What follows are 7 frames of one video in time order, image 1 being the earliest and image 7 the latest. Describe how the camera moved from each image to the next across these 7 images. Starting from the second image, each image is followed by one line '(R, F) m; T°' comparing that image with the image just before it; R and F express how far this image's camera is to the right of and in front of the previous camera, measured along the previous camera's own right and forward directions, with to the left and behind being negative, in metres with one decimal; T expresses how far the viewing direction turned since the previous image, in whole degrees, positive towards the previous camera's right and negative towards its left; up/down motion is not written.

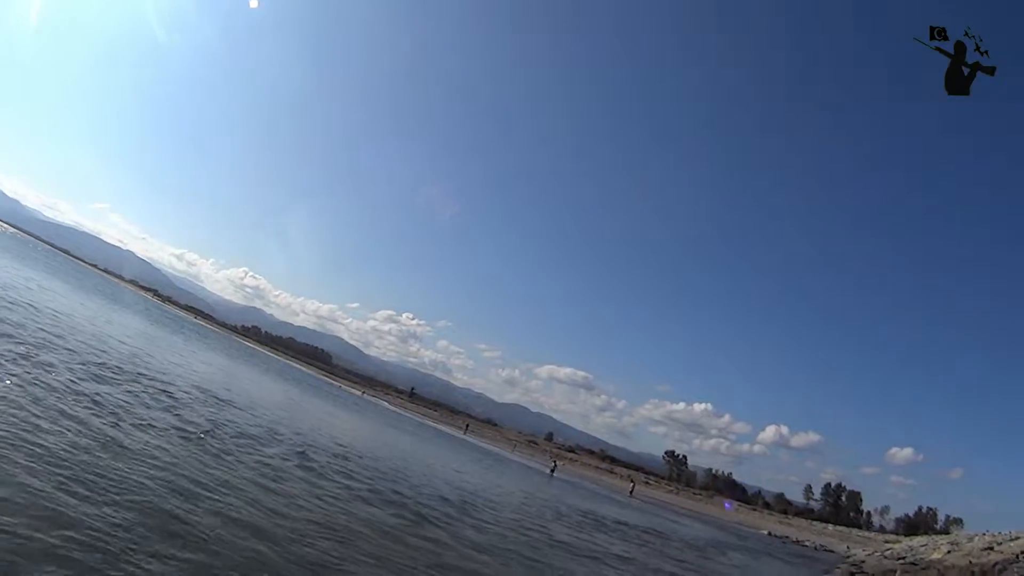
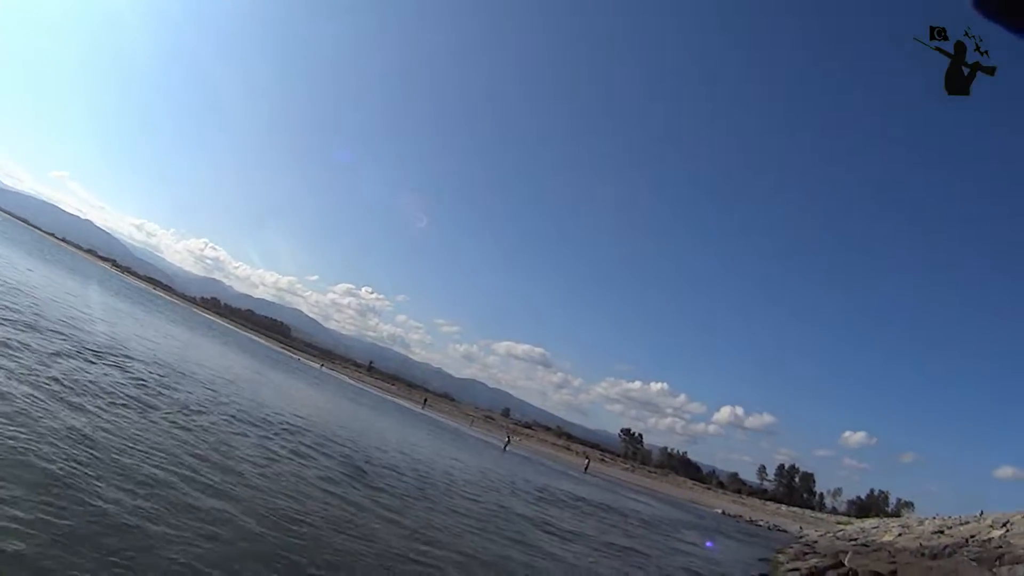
(-0.3, +0.3) m; +3°
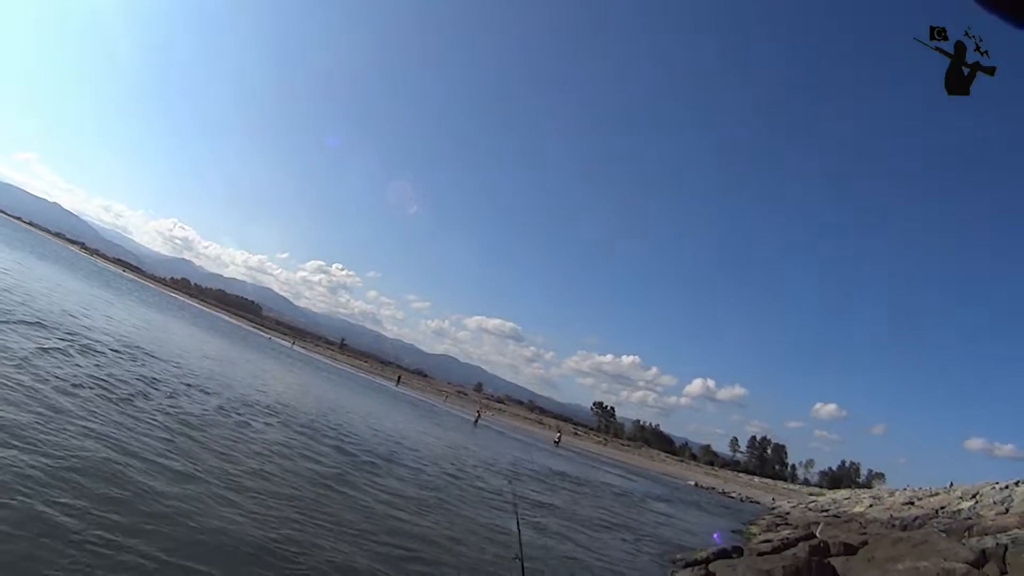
(-0.5, +0.3) m; +2°
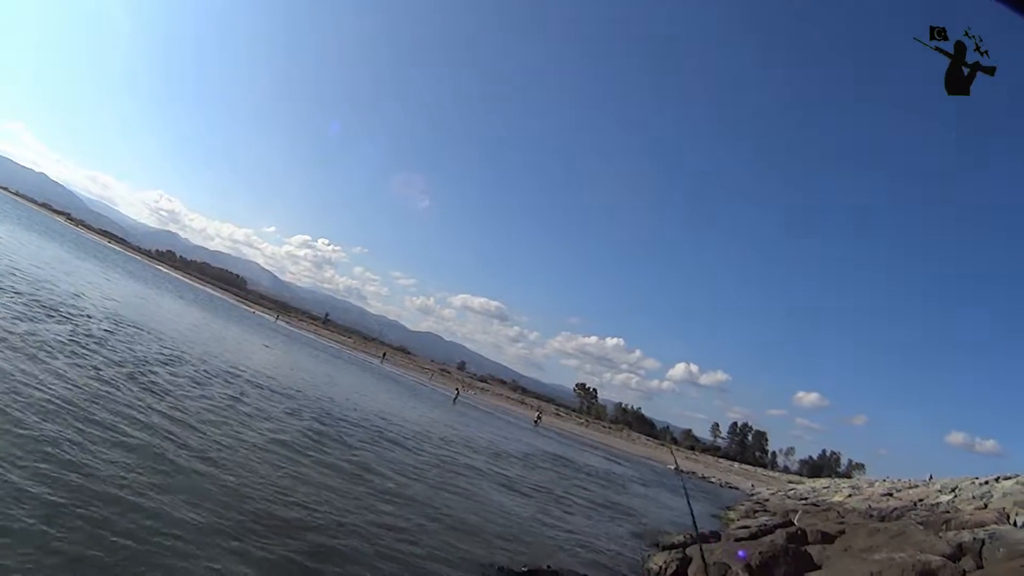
(-0.3, +0.2) m; +1°
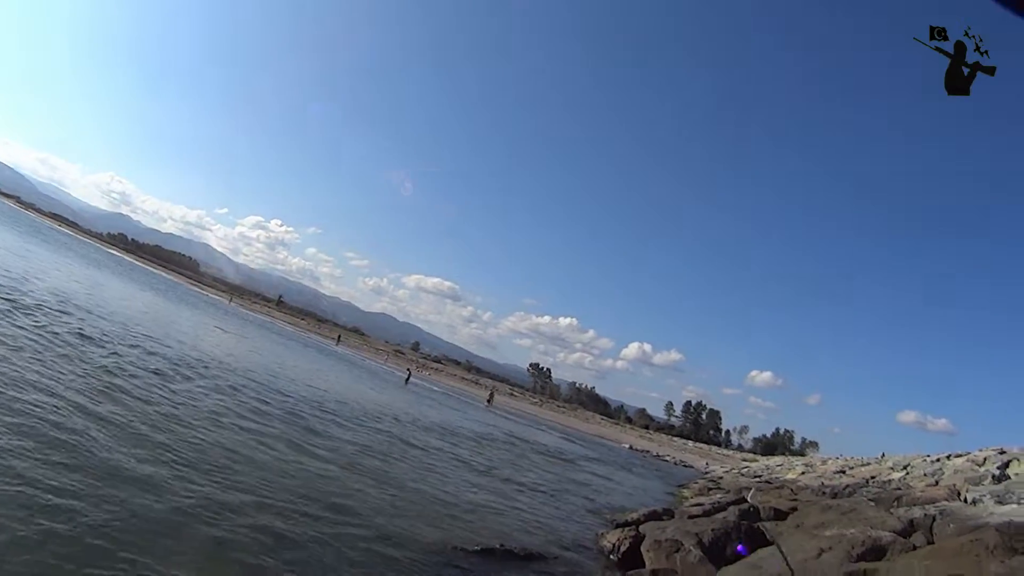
(-1.0, 0.0) m; +3°
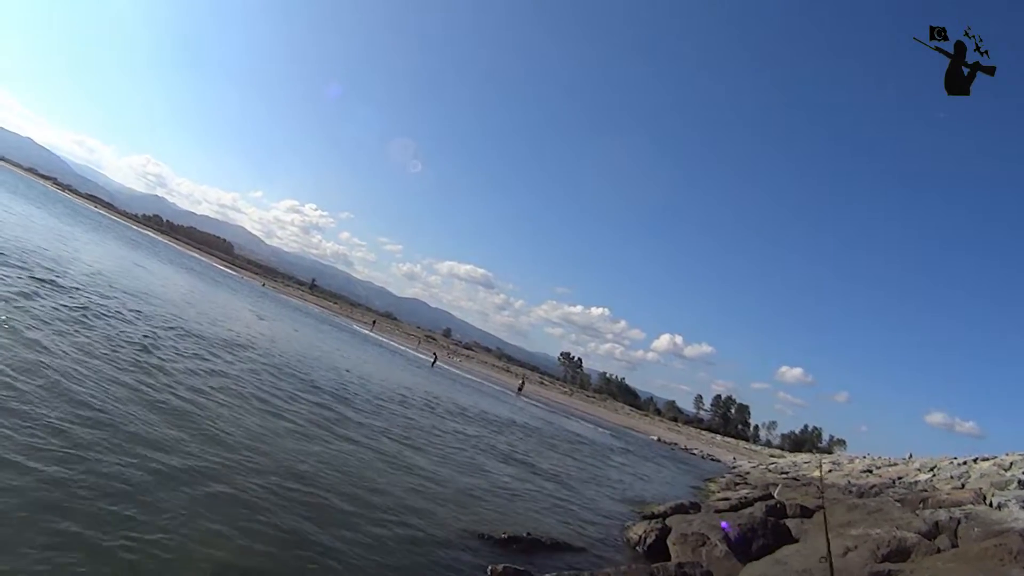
(+0.5, -0.3) m; -3°
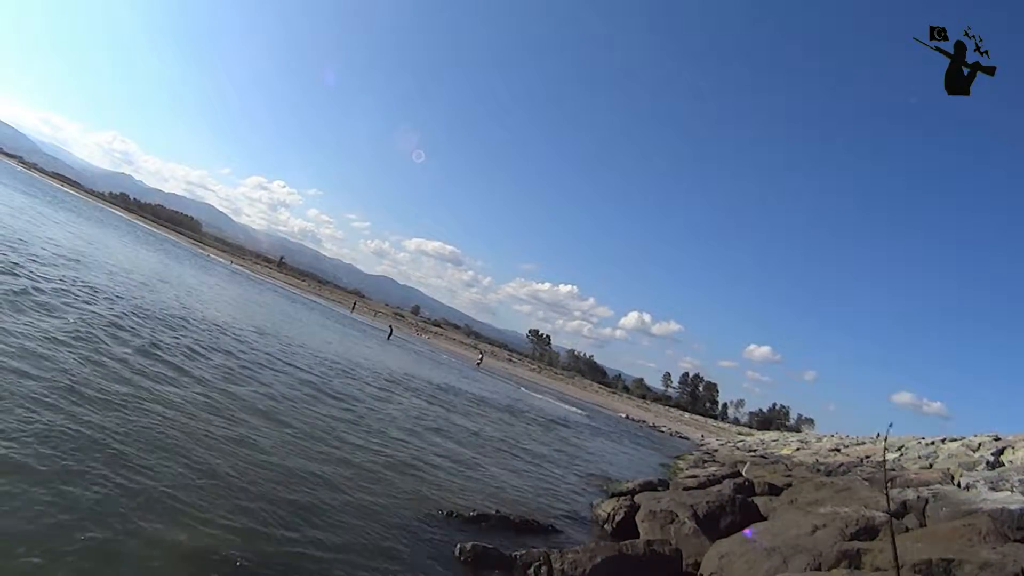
(-0.5, +0.4) m; +2°
